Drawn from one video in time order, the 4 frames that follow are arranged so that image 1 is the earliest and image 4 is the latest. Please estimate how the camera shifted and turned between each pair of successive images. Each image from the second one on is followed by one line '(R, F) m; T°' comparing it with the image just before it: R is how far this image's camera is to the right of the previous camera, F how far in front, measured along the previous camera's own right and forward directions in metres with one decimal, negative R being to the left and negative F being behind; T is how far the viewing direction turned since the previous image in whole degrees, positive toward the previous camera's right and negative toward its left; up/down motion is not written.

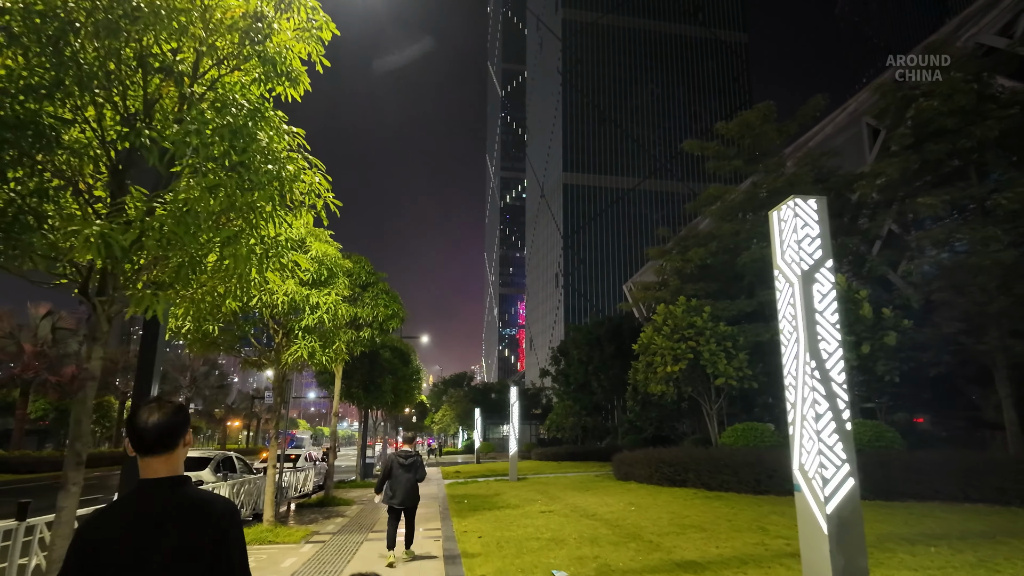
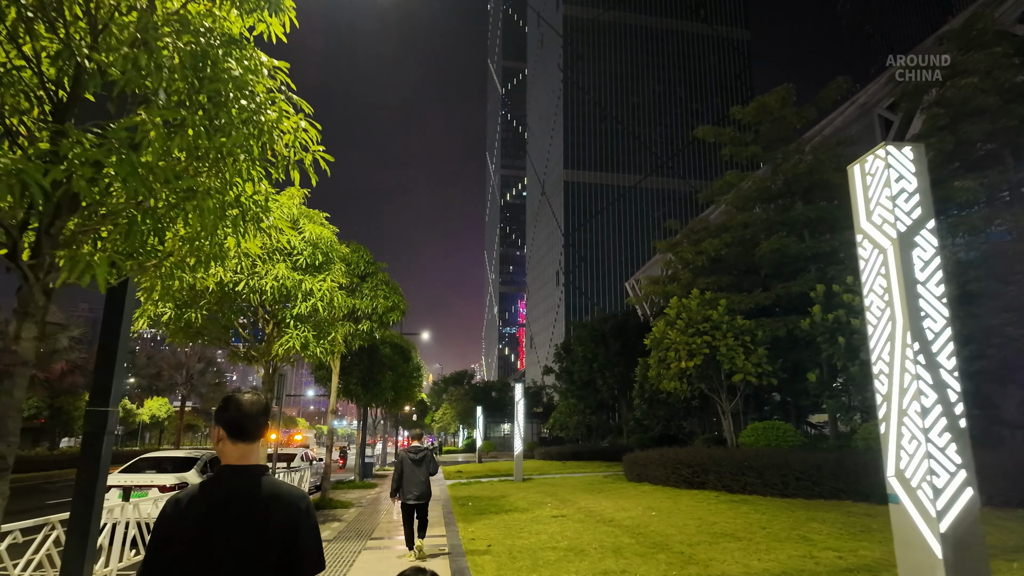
(-0.2, +0.9) m; 0°
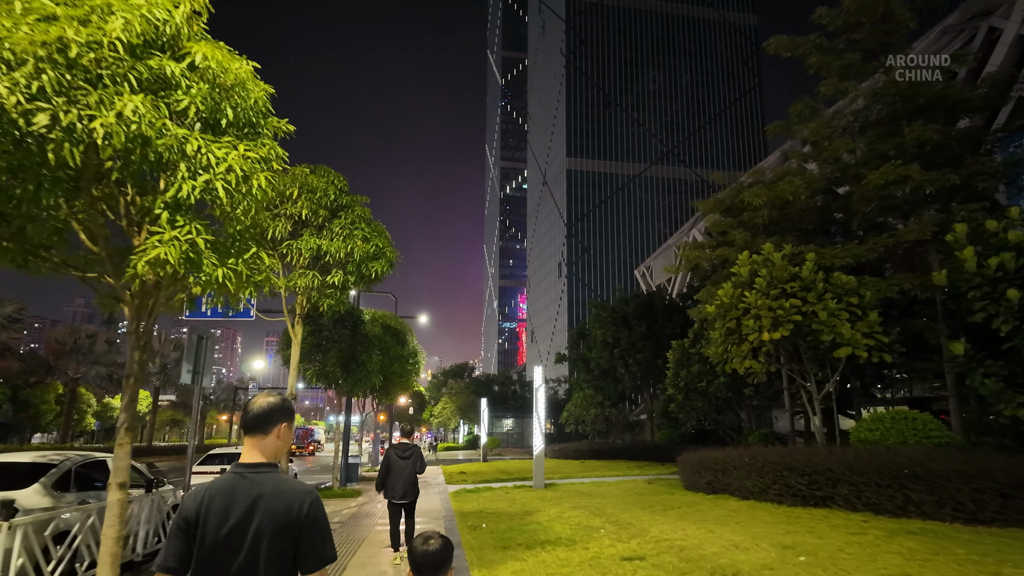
(-0.6, +4.2) m; 0°
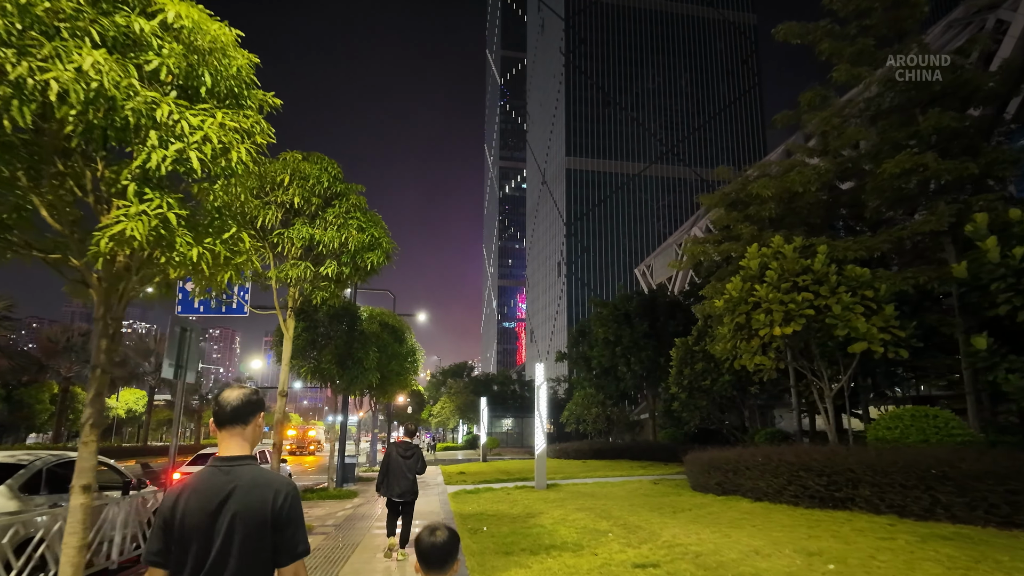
(-0.1, +0.5) m; 0°
